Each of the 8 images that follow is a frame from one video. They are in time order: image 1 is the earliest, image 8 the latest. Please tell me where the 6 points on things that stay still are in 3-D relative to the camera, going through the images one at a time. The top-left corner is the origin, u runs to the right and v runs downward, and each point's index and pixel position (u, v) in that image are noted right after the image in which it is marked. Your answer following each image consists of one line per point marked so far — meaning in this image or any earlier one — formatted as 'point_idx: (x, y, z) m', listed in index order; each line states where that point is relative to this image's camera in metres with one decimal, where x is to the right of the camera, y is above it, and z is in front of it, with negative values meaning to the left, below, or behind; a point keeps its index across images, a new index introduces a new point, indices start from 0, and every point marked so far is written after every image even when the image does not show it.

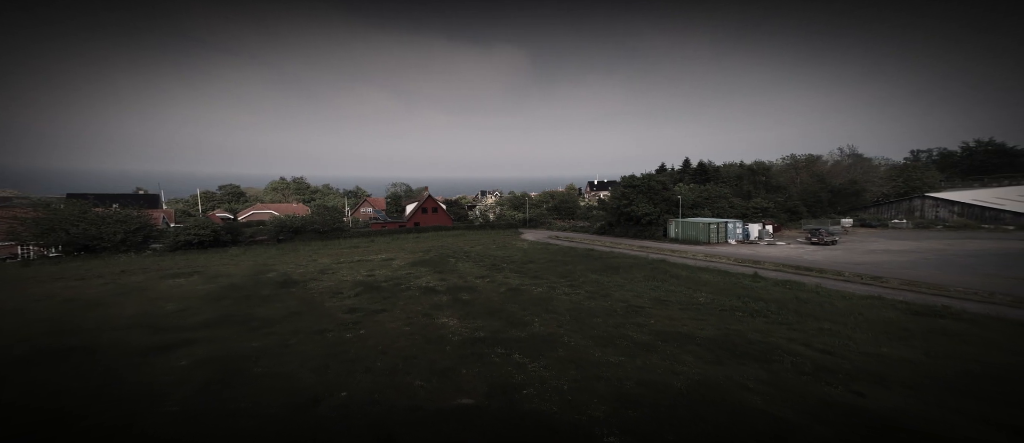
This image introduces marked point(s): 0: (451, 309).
0: (-1.8, -2.7, +14.1) m
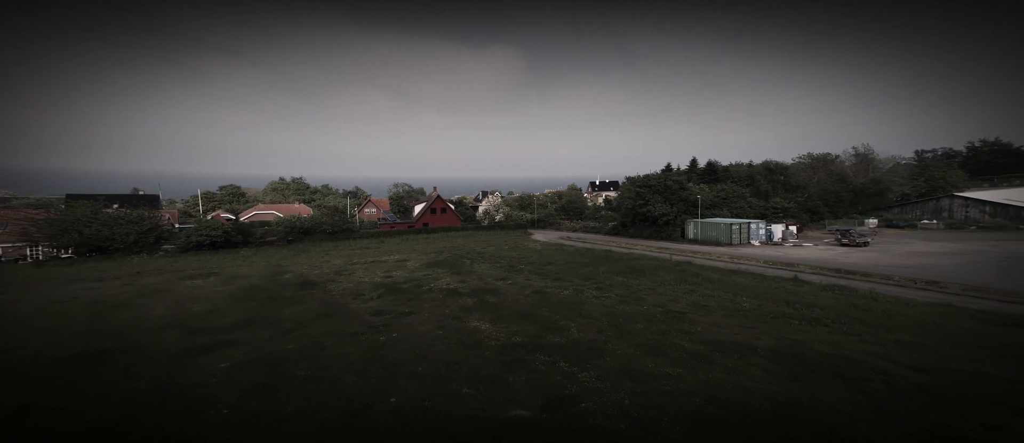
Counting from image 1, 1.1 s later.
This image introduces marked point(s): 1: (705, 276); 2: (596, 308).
0: (-0.9, -2.8, +13.6) m
1: (+6.7, -1.8, +16.3) m
2: (+2.5, -2.4, +13.6) m
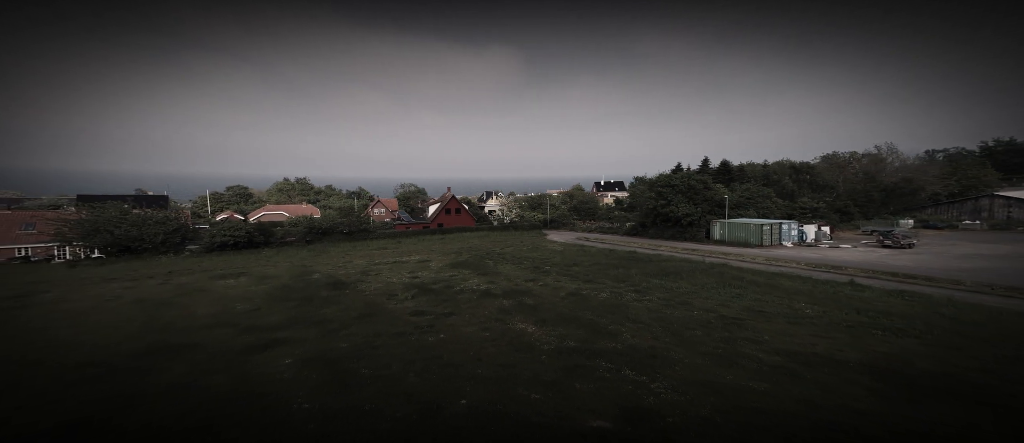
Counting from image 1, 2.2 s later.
0: (+0.3, -2.8, +13.2) m
1: (+8.0, -1.8, +15.7) m
2: (+3.7, -2.4, +13.2) m
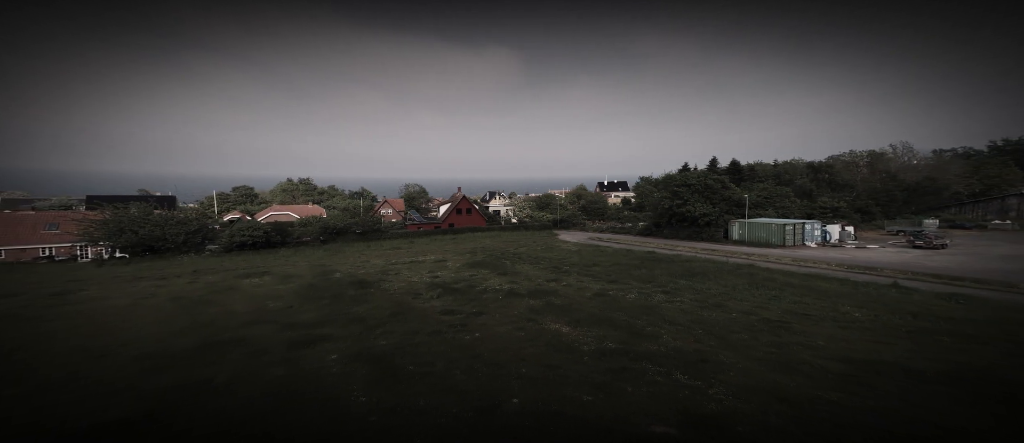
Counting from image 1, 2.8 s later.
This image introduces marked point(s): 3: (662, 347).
0: (+1.2, -2.8, +13.0) m
1: (+8.9, -1.8, +15.4) m
2: (+4.6, -2.4, +12.9) m
3: (+3.0, -2.6, +9.4) m
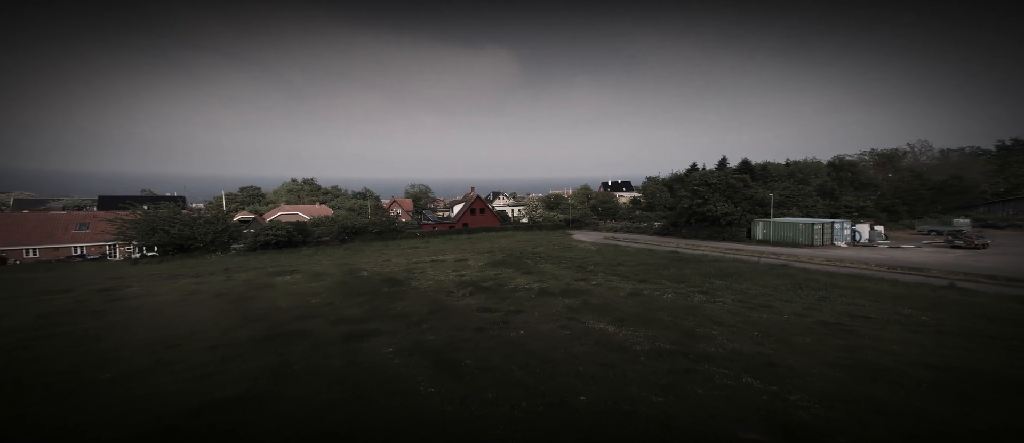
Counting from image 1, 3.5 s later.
0: (+2.3, -2.7, +12.8) m
1: (+10.1, -1.8, +15.1) m
2: (+5.7, -2.4, +12.7) m
3: (+4.1, -2.5, +9.2) m
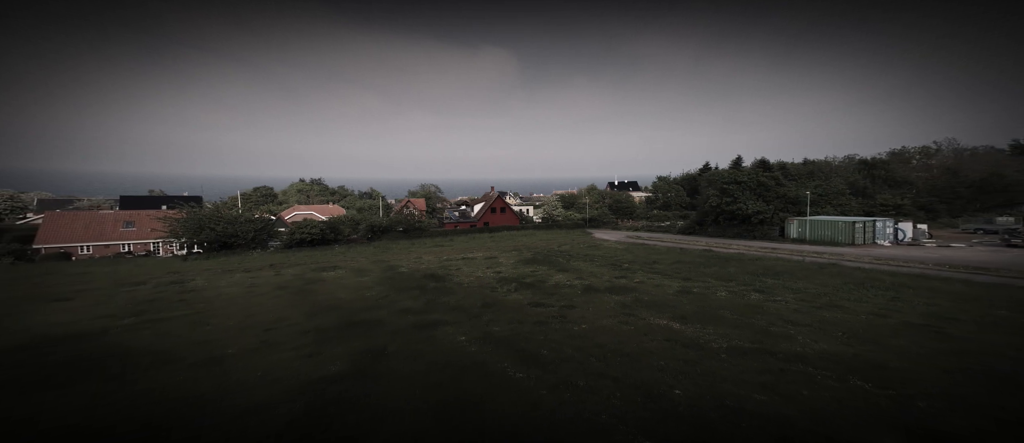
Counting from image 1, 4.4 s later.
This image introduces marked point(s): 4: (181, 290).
0: (+3.9, -2.6, +12.7) m
1: (+11.8, -1.7, +14.8) m
2: (+7.4, -2.3, +12.5) m
3: (+5.7, -2.4, +9.0) m
4: (-9.1, -1.8, +12.9) m
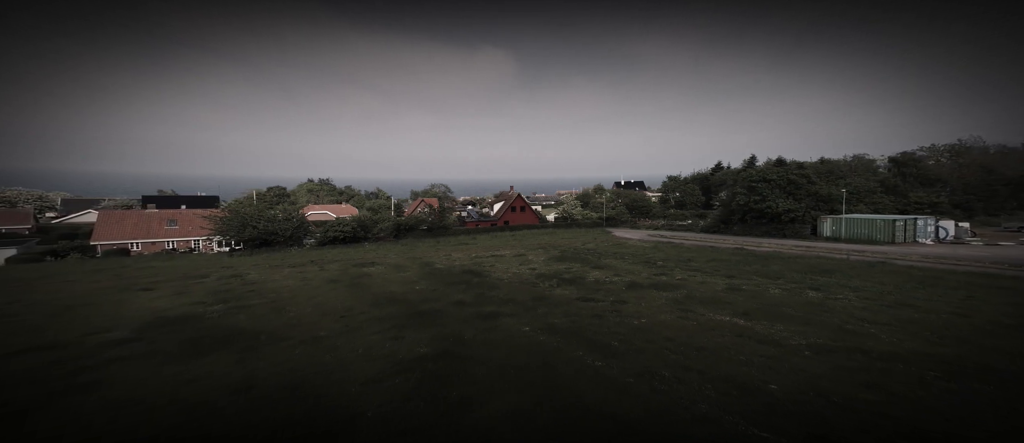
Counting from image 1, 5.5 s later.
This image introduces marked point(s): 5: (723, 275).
0: (+5.5, -2.5, +12.6) m
1: (+13.4, -1.6, +14.6) m
2: (+9.0, -2.2, +12.3) m
3: (+7.2, -2.3, +8.9) m
4: (-7.5, -1.7, +13.1) m
5: (+8.8, -2.3, +19.8) m
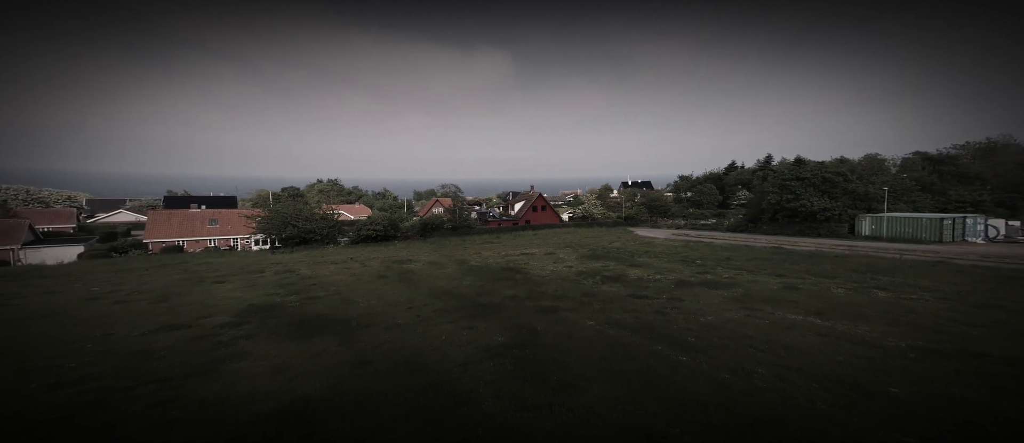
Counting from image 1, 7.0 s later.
0: (+7.2, -2.4, +12.2) m
1: (+15.2, -1.5, +14.0) m
2: (+10.7, -2.1, +11.9) m
3: (+8.8, -2.2, +8.5) m
4: (-5.8, -1.6, +13.1) m
5: (+10.7, -2.2, +19.3) m
